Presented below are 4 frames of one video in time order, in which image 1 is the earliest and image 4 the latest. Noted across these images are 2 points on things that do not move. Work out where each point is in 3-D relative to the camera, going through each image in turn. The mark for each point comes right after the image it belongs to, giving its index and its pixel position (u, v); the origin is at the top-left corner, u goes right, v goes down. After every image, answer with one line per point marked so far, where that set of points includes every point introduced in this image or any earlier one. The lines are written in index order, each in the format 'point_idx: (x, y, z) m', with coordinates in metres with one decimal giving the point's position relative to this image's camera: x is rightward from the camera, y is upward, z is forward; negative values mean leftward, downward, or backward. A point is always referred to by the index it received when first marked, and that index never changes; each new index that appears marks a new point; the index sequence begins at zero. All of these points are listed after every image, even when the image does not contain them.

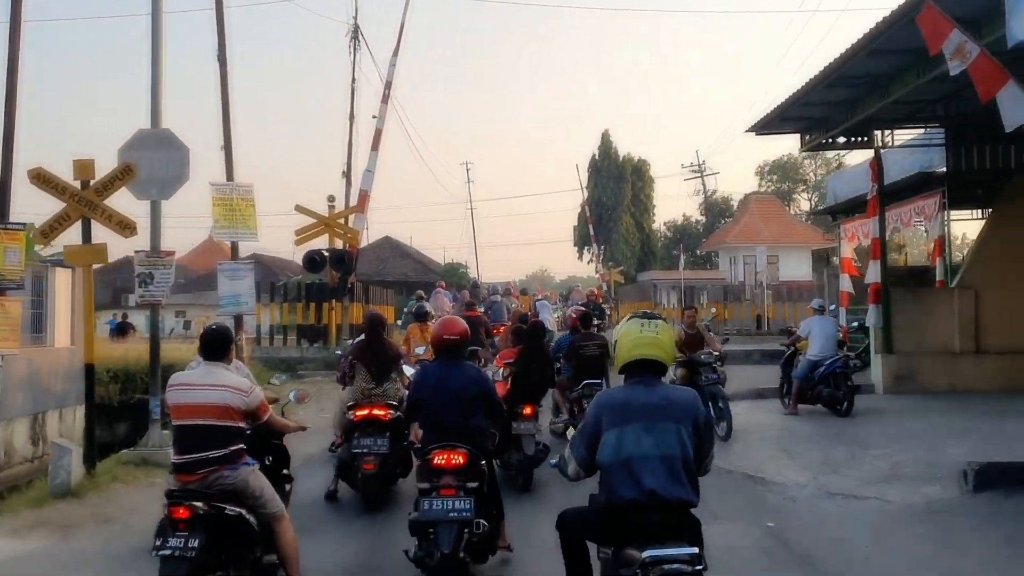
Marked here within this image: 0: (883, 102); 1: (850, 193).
0: (+4.2, +2.1, +11.0) m
1: (+6.4, +1.8, +18.3) m
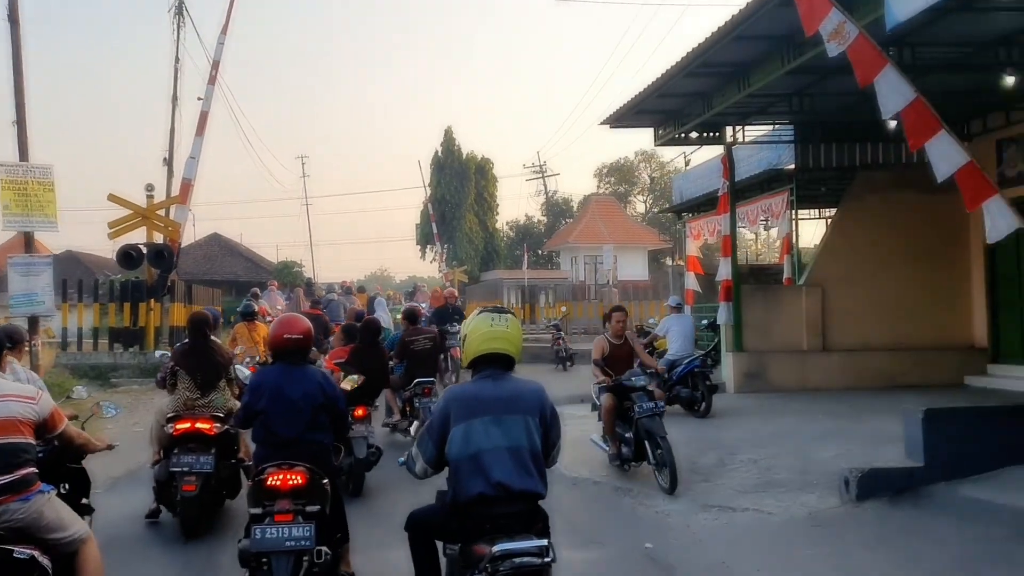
0: (+2.5, +2.1, +10.6) m
1: (+3.5, +1.8, +18.2) m
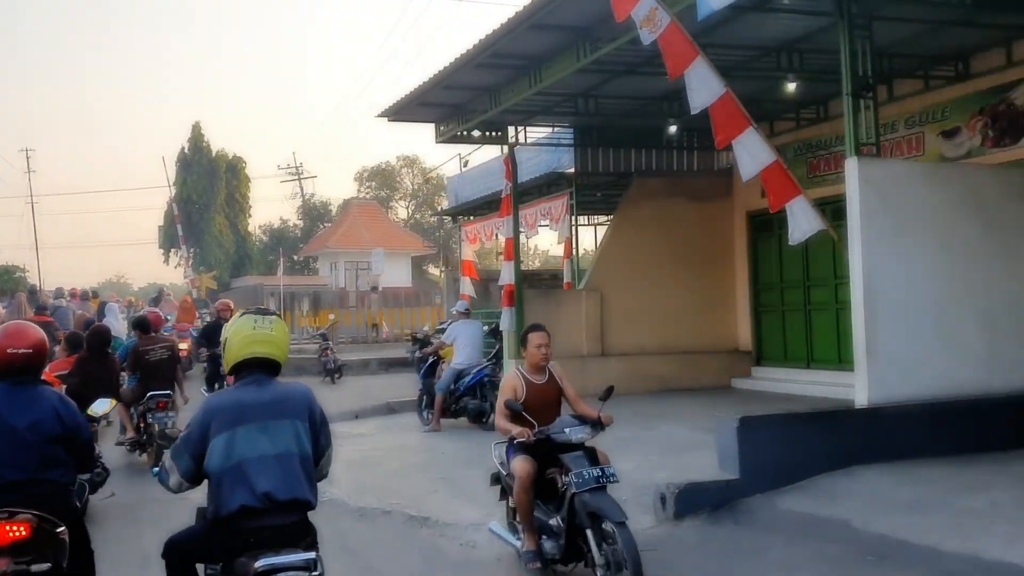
0: (+0.2, +2.1, +10.1) m
1: (-0.7, +1.7, +17.7) m
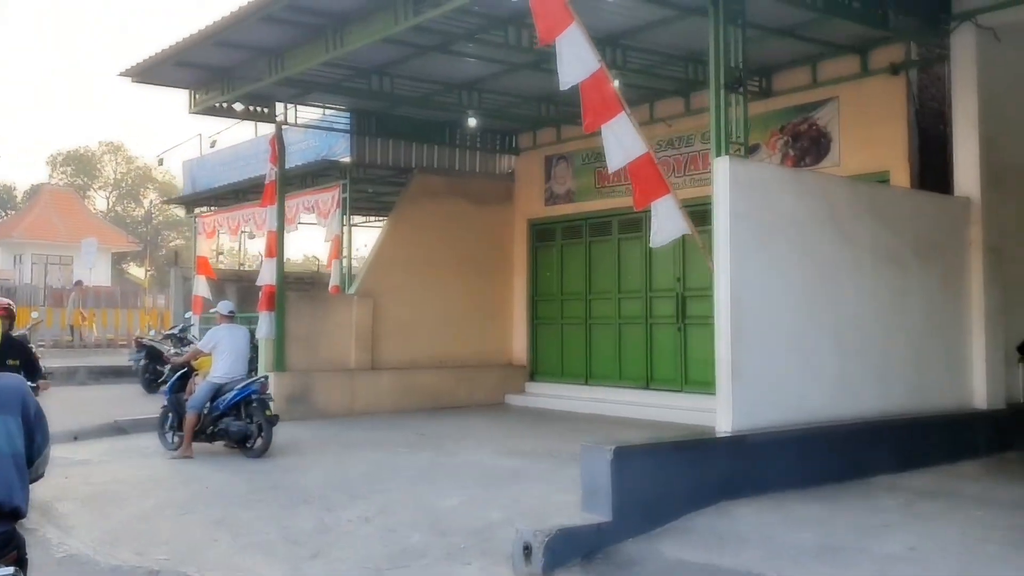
0: (-1.6, +2.1, +8.6) m
1: (-4.8, +1.7, +15.6) m
